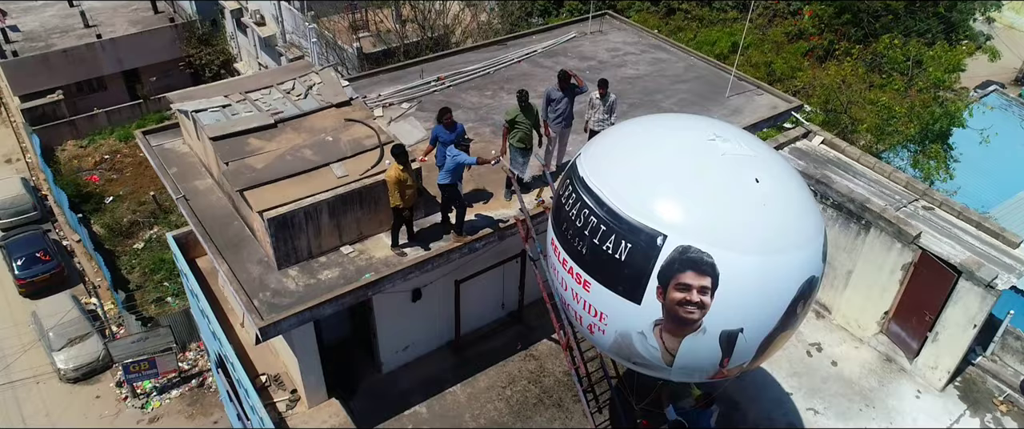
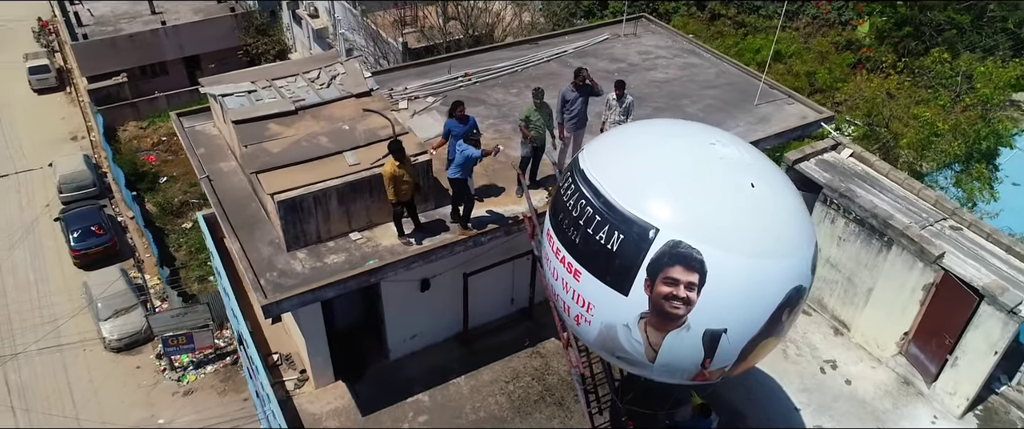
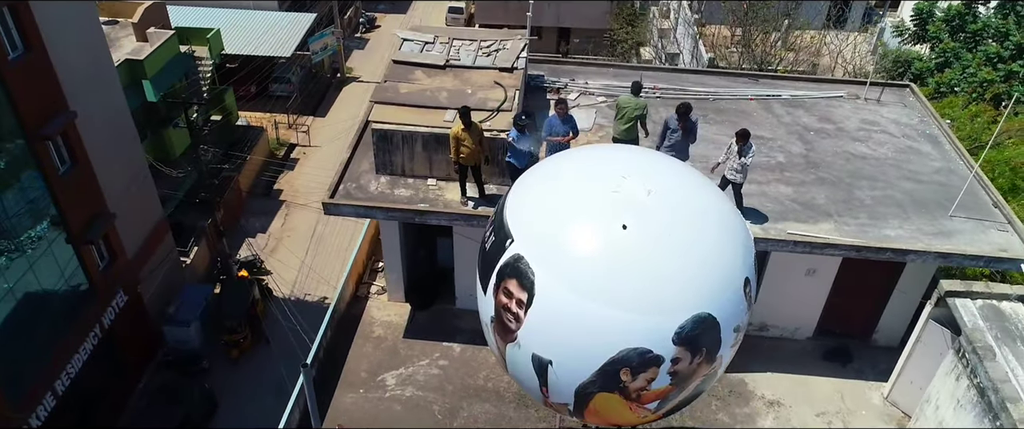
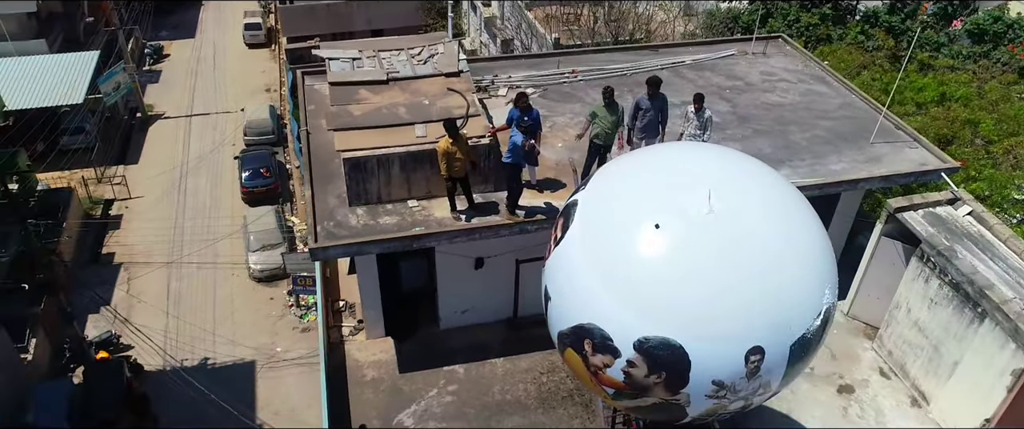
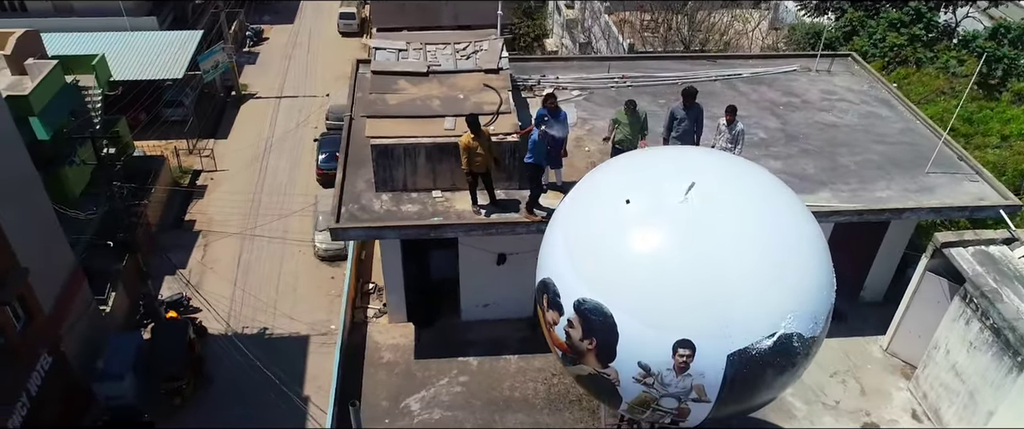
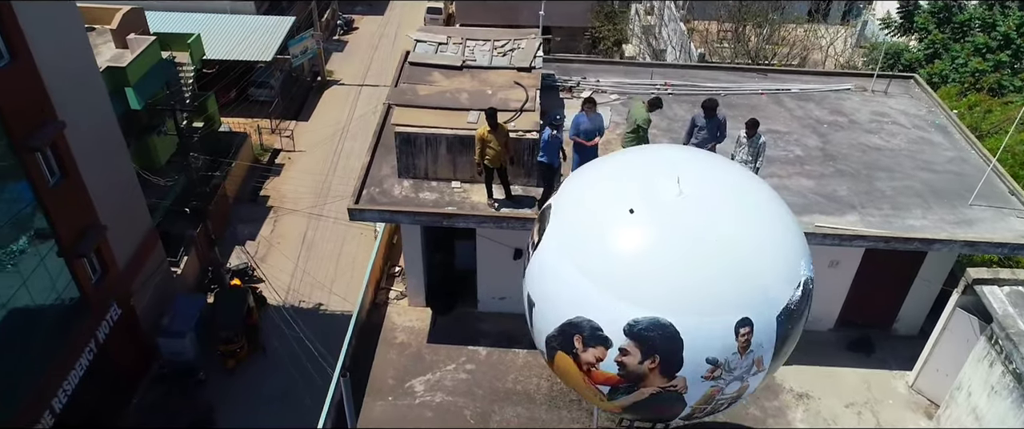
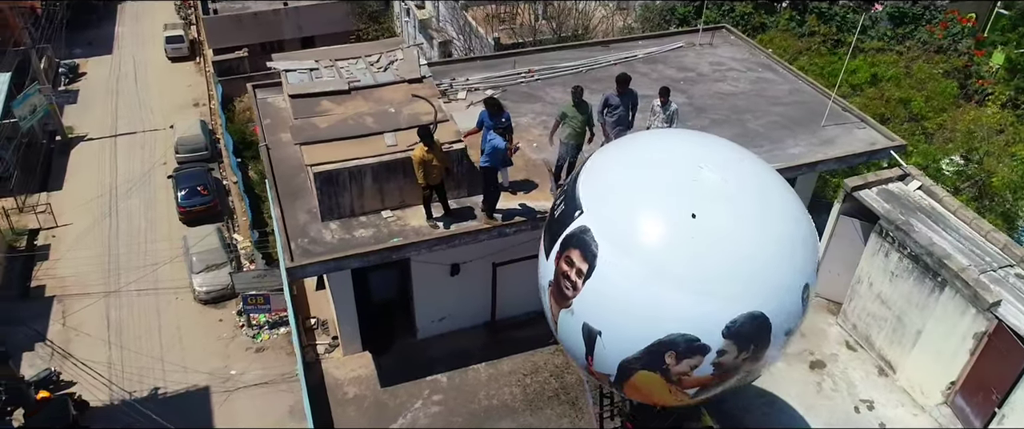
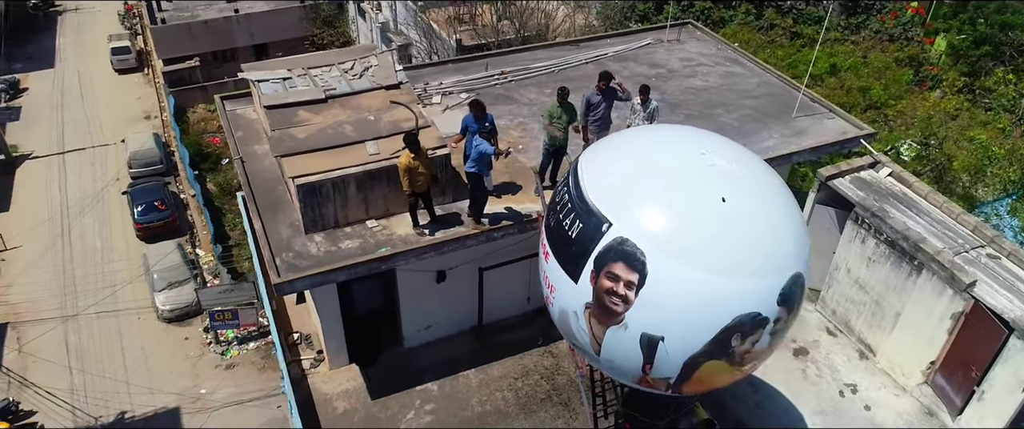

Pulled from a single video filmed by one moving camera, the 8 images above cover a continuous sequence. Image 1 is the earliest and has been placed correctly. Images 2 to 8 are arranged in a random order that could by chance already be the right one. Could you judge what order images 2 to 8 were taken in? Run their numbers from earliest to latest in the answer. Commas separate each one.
2, 8, 7, 4, 5, 6, 3
